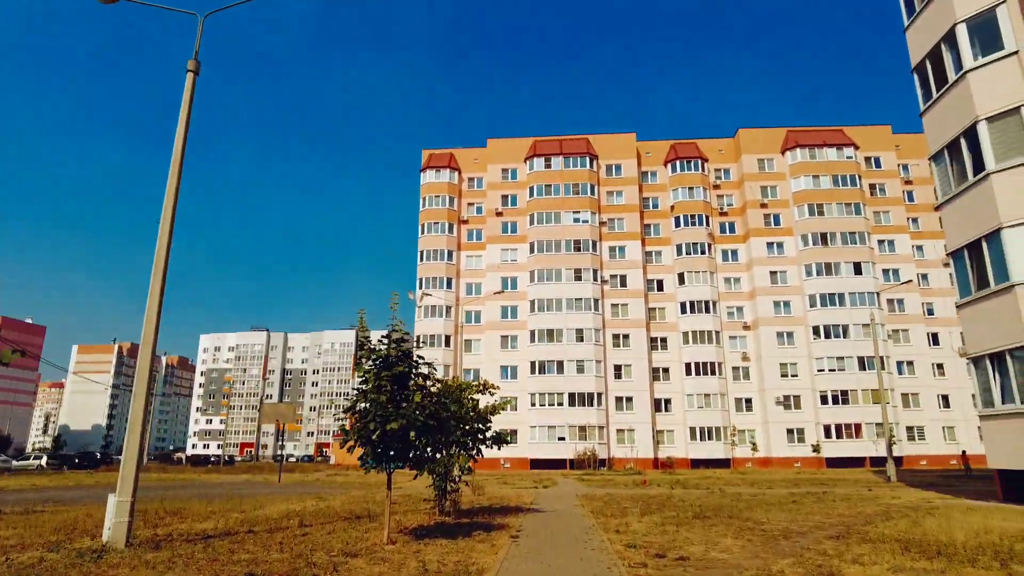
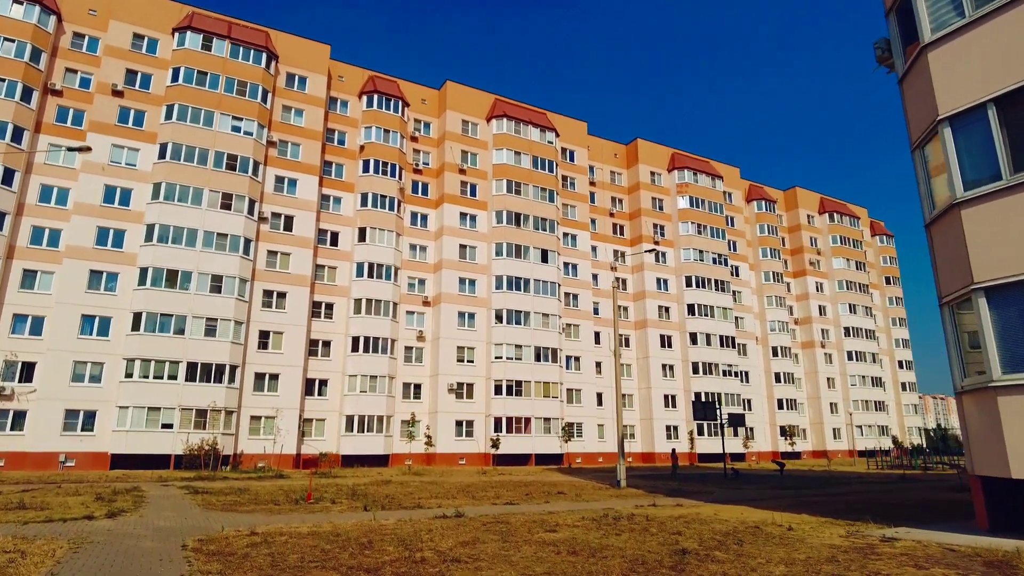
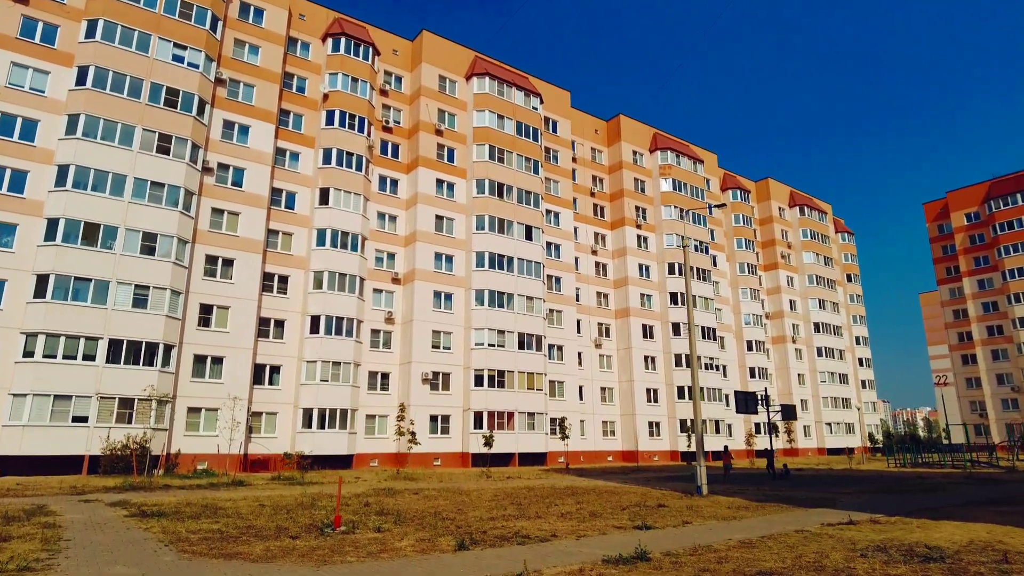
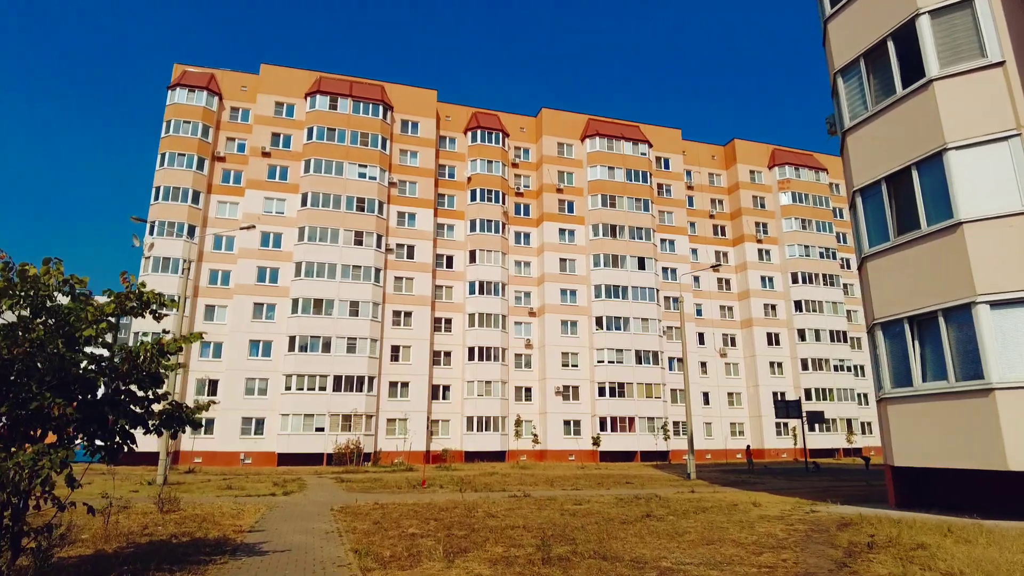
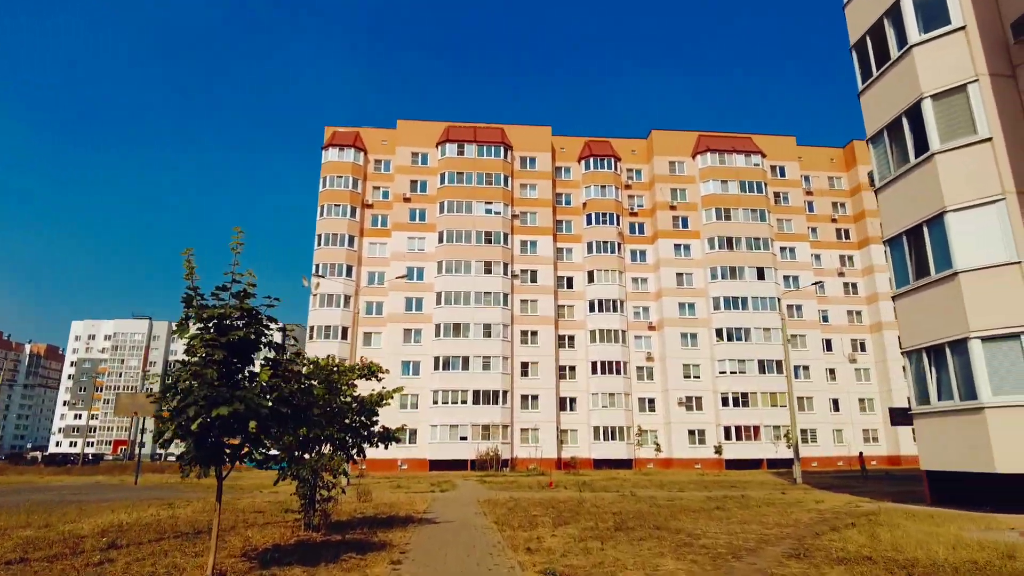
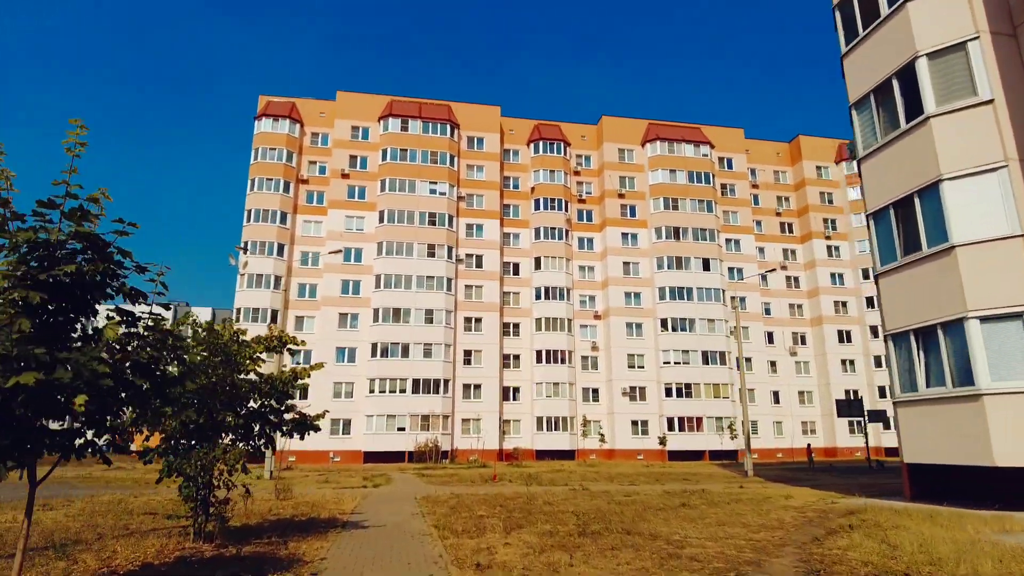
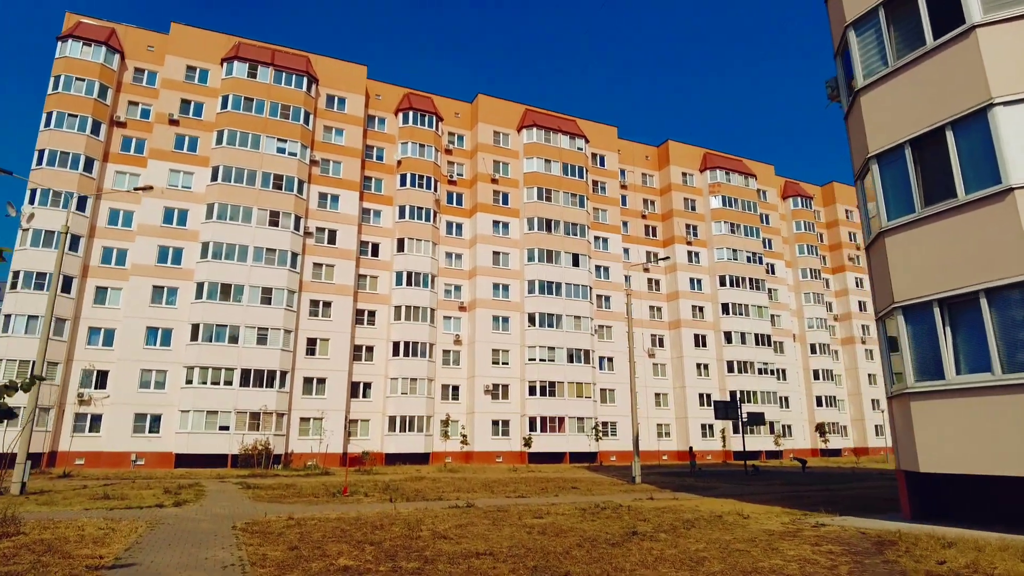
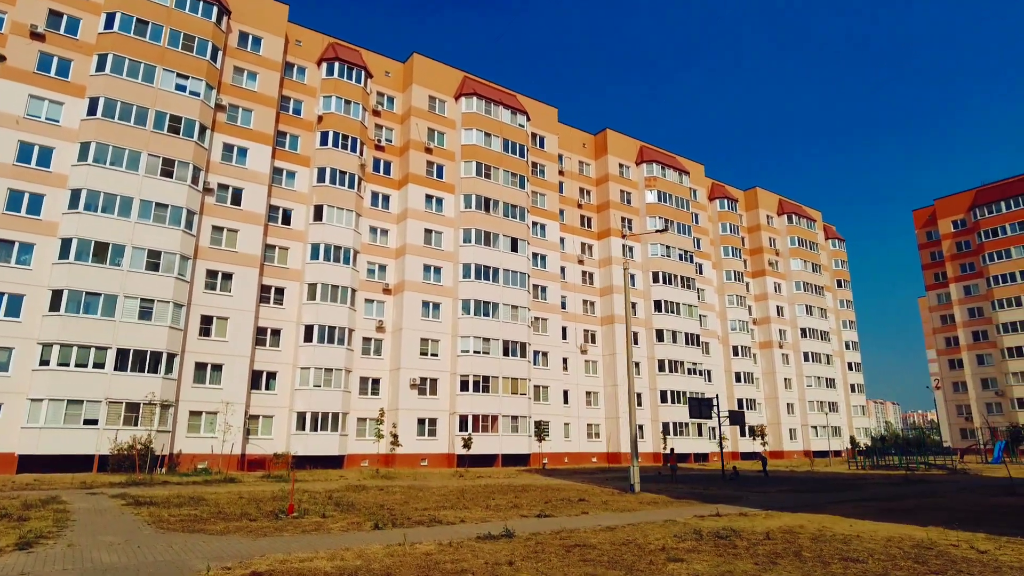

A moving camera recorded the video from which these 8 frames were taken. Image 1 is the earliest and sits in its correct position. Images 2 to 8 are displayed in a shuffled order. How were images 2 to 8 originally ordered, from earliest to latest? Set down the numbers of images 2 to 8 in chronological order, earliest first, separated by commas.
5, 6, 4, 7, 2, 8, 3
